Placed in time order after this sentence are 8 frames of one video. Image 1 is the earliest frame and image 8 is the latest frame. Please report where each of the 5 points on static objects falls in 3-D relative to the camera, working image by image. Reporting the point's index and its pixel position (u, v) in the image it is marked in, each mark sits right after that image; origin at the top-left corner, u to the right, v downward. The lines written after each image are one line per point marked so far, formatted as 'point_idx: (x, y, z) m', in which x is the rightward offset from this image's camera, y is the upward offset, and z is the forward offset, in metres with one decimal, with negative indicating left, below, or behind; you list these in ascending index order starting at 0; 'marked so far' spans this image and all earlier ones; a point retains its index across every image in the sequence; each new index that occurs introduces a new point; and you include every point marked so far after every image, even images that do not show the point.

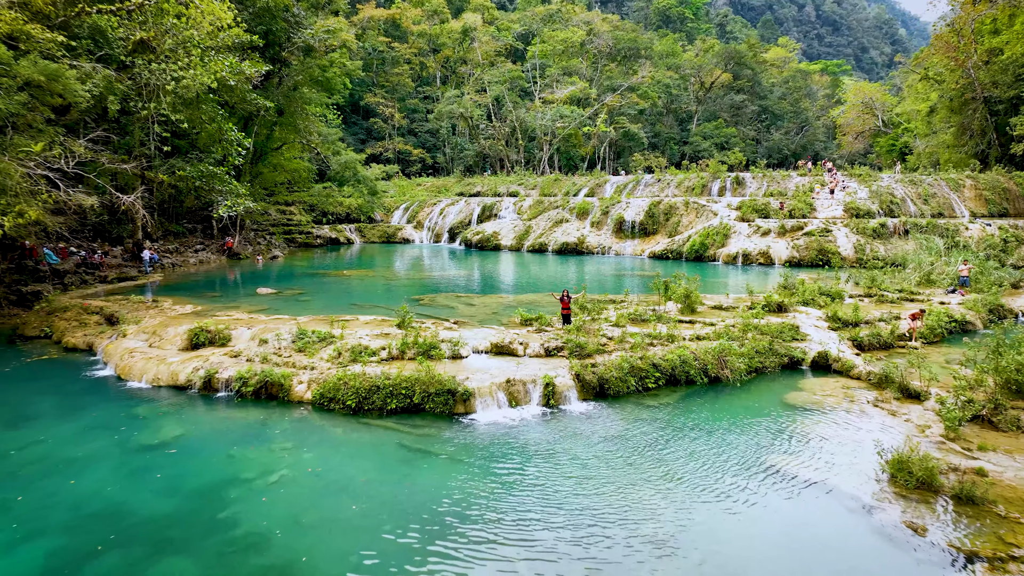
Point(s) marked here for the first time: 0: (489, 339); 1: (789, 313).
0: (-0.3, -0.7, +9.1) m
1: (+4.4, -0.4, +11.2) m
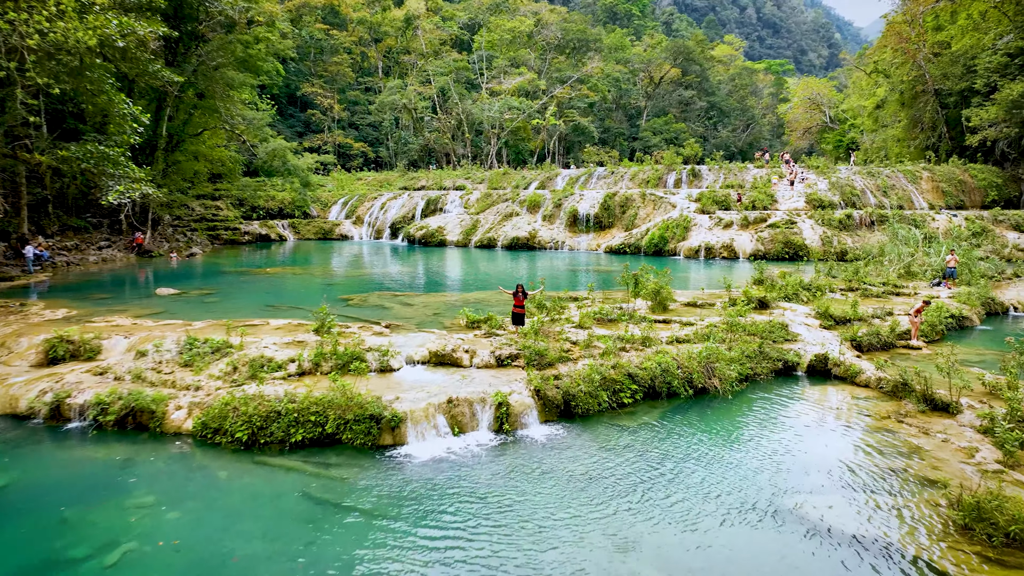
0: (-0.9, -0.6, +7.4) m
1: (+3.7, -0.3, +9.9) m
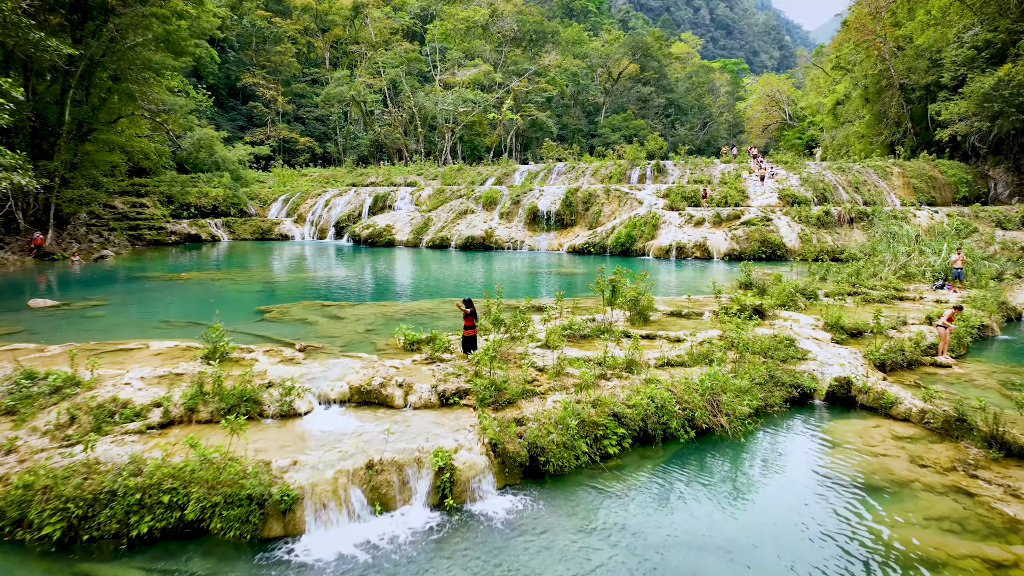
0: (-1.3, -0.7, +5.6) m
1: (+3.1, -0.4, +8.4) m
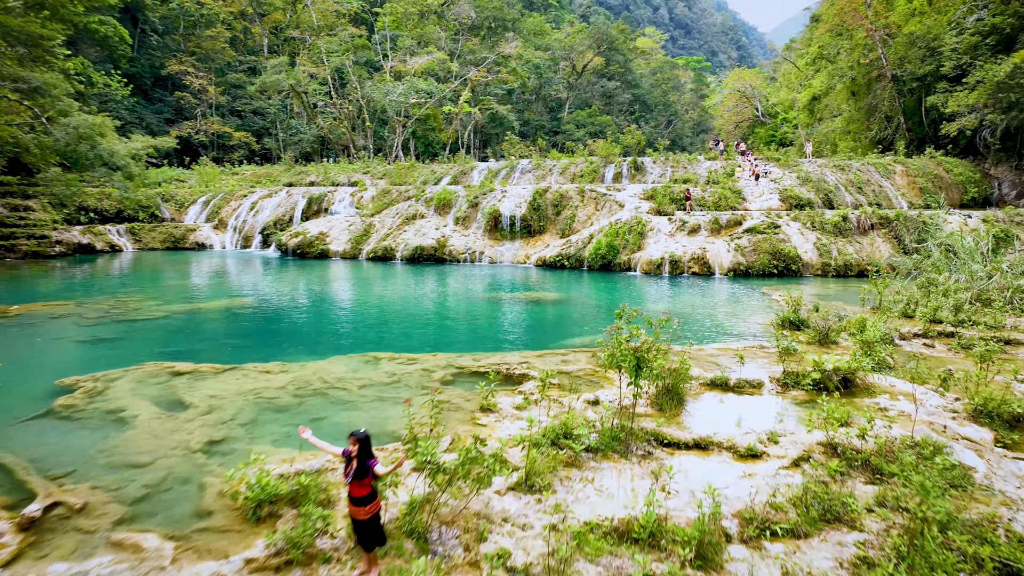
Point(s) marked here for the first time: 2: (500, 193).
0: (-1.5, -1.2, +2.3) m
1: (+2.8, -0.8, +5.3) m
2: (-0.3, +2.5, +18.4) m
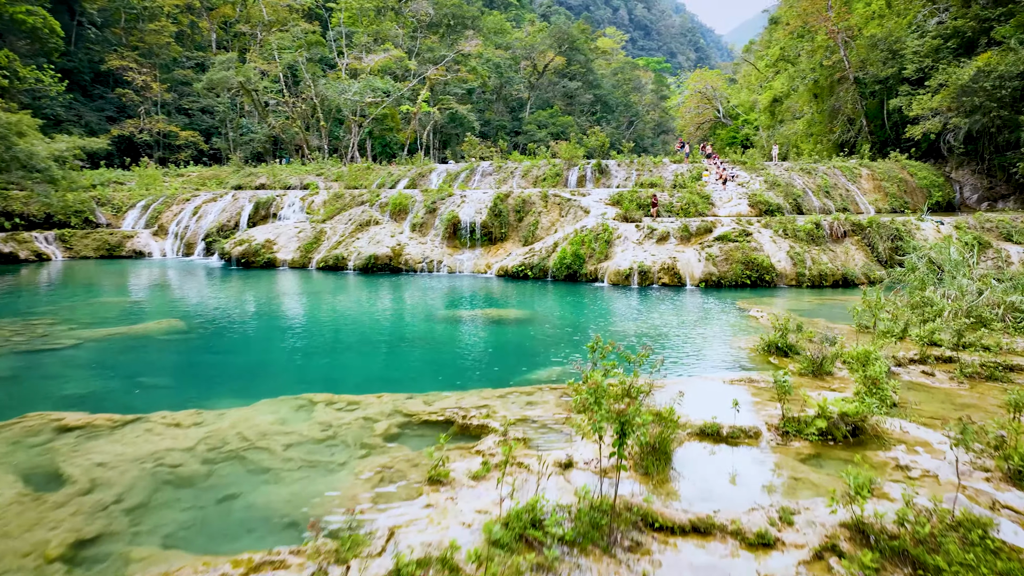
0: (-1.6, -1.5, +1.4) m
1: (+2.5, -1.1, +4.6) m
2: (-1.3, +2.2, +17.4) m
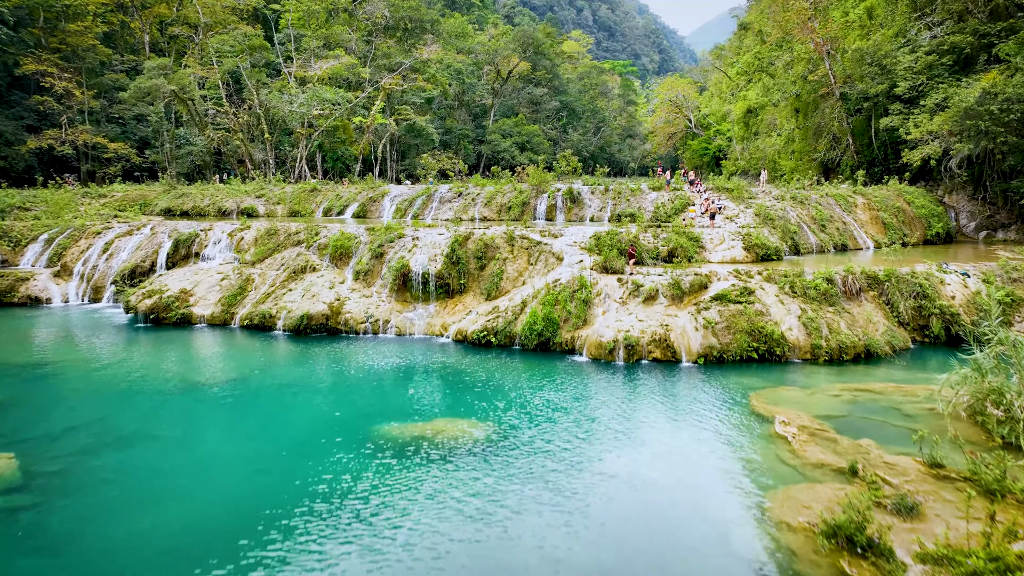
0: (-1.6, -2.7, -1.1) m
1: (+2.3, -2.3, +2.3) m
2: (-2.1, +1.0, +14.9) m
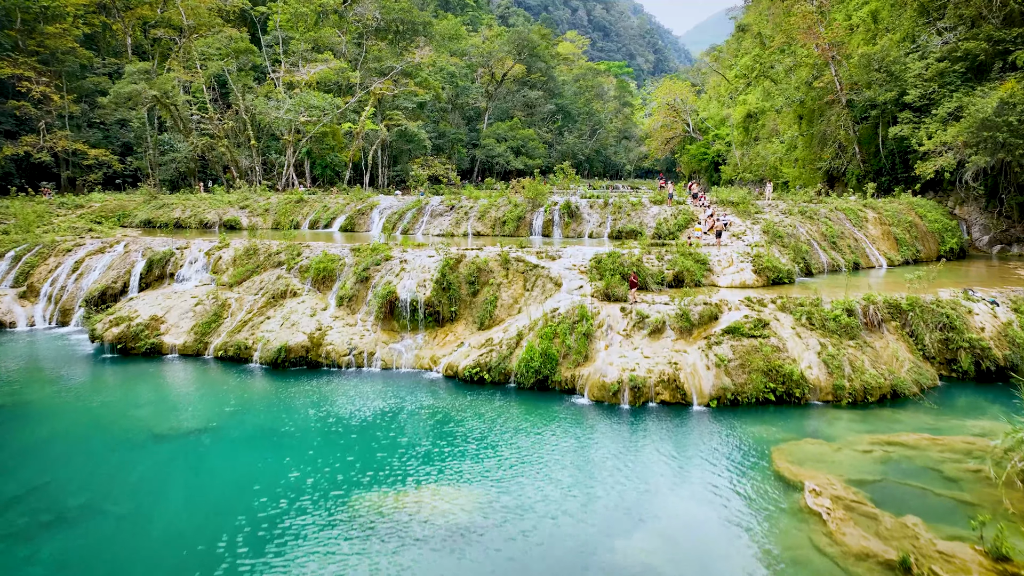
0: (-1.6, -3.2, -2.1) m
1: (+2.3, -2.8, +1.4) m
2: (-2.2, +0.5, +13.9) m
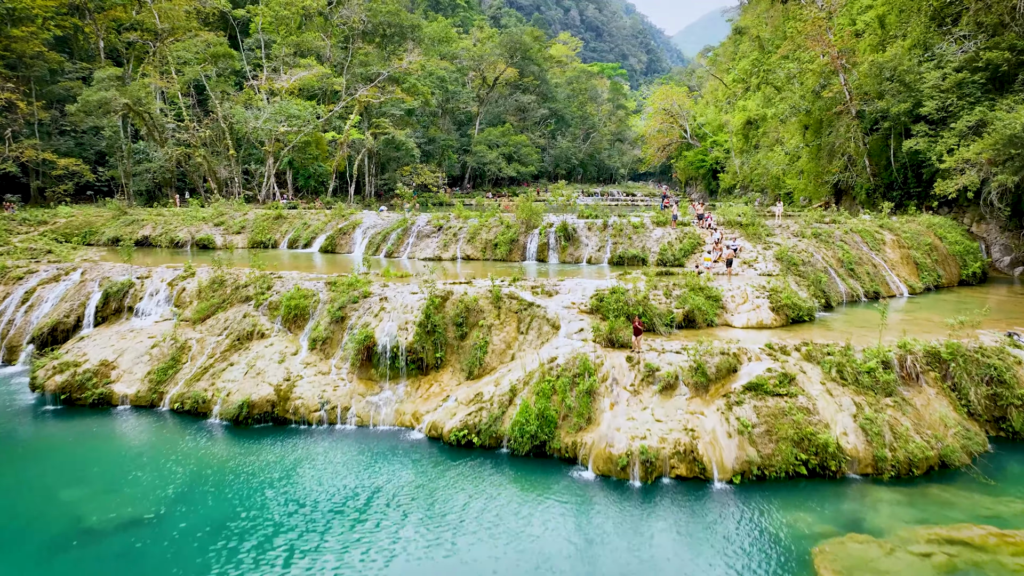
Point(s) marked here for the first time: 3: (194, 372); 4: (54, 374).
0: (-1.5, -4.0, -3.5) m
1: (+2.3, -3.5, 0.0) m
2: (-2.4, -0.2, +12.5) m
3: (-5.4, -1.4, +12.2) m
4: (-8.0, -1.5, +12.4) m
